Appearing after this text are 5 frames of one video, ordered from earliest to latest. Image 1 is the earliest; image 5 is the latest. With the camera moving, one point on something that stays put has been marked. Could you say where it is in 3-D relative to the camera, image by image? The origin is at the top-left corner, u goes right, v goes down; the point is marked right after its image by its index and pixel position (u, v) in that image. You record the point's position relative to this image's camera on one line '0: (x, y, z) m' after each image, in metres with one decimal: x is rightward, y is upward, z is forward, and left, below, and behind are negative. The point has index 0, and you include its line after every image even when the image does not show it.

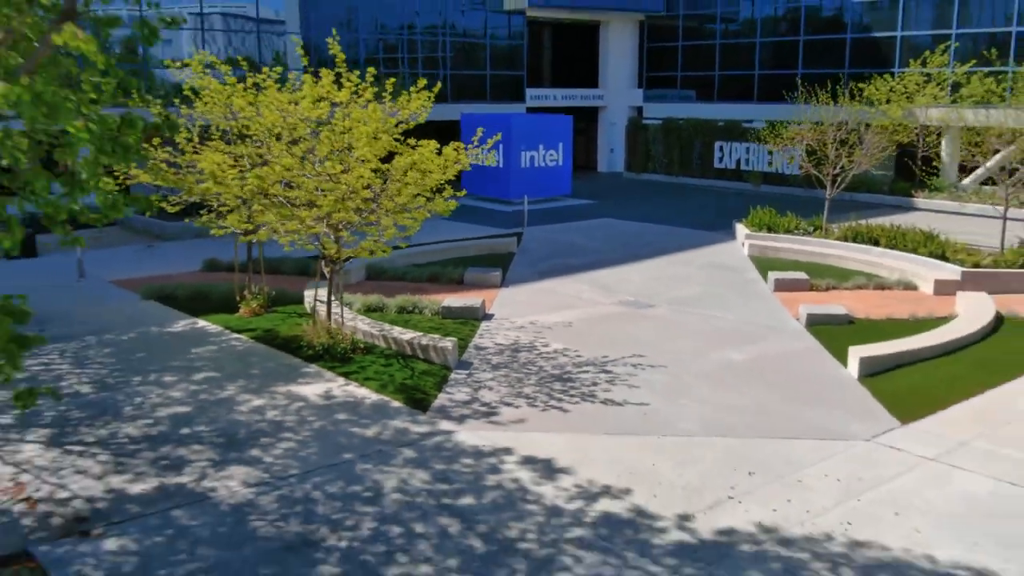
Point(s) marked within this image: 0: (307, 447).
0: (-1.4, -1.1, +7.1) m
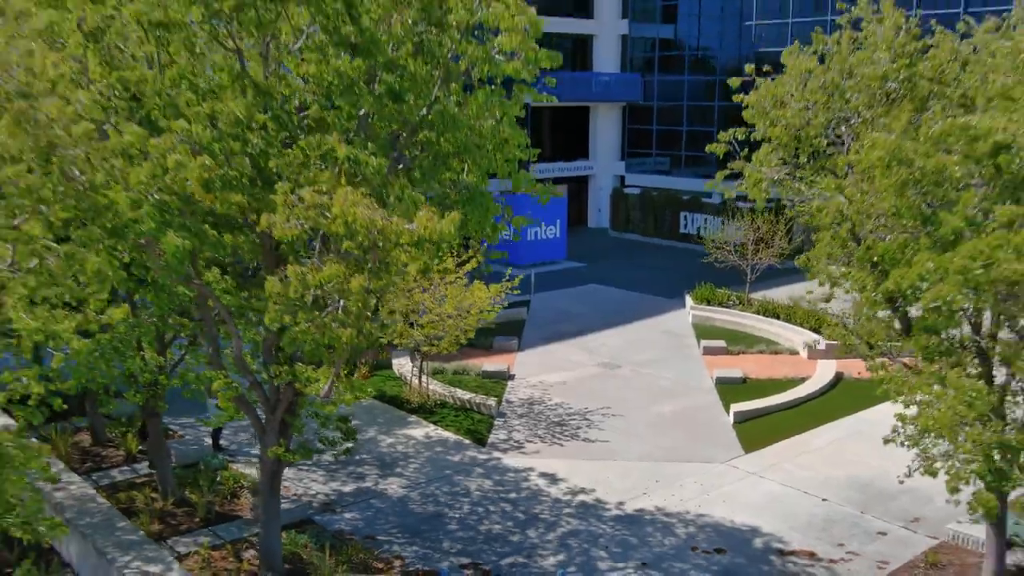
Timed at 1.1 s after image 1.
0: (-1.1, -2.3, +13.3) m
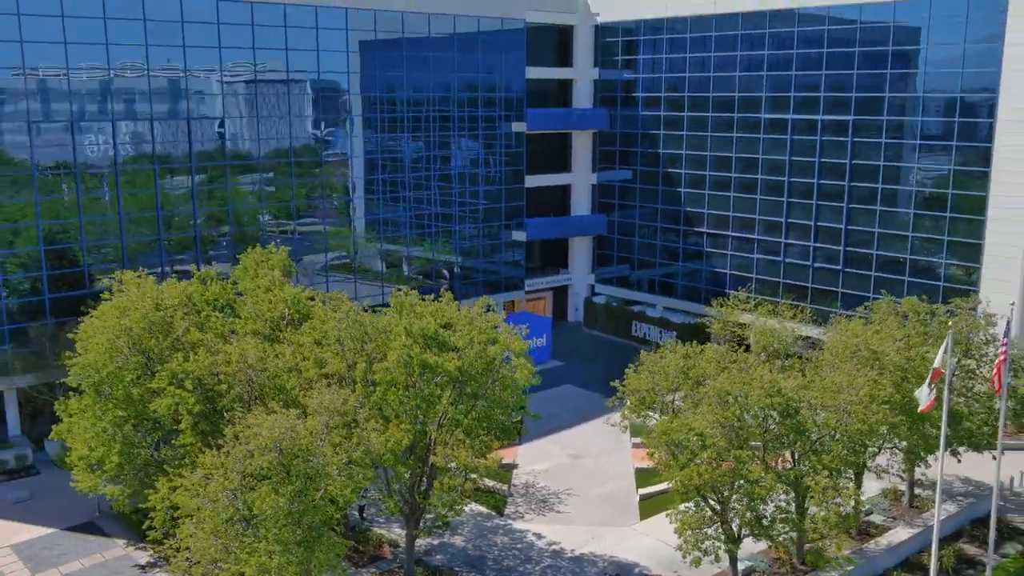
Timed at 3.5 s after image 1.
0: (-0.9, -5.9, +25.4) m
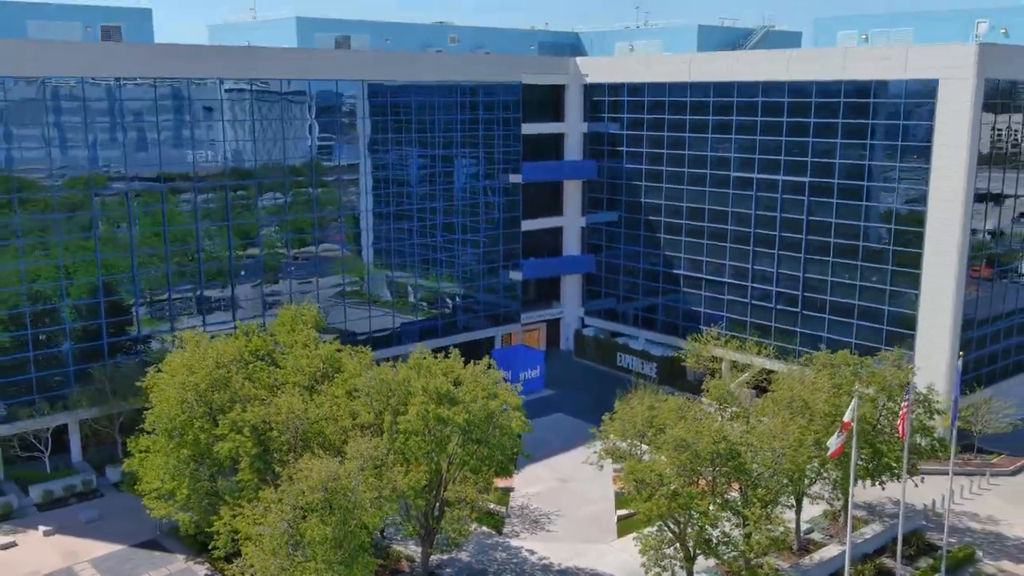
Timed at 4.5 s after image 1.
0: (-1.0, -7.5, +30.2) m
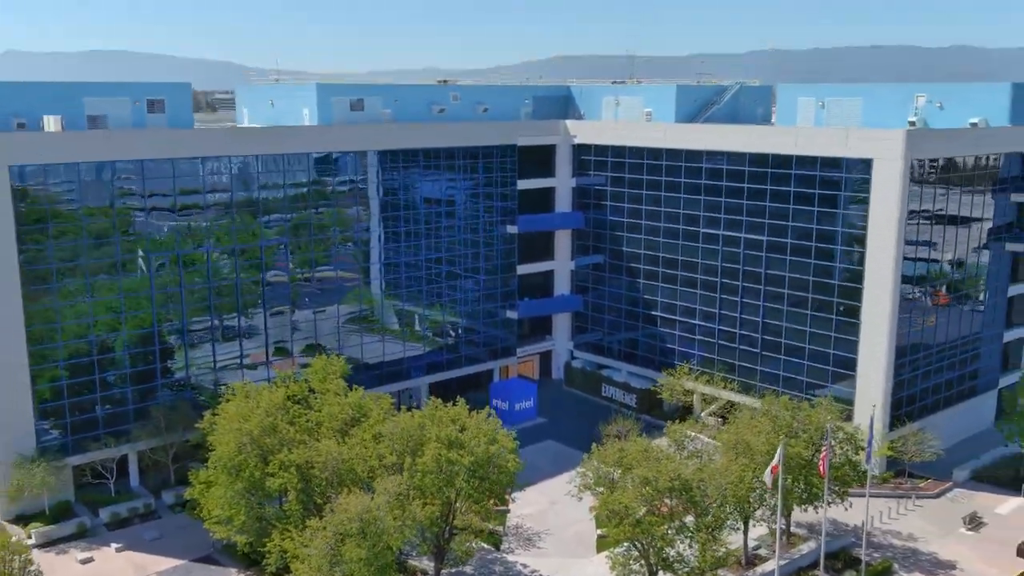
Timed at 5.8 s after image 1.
0: (-1.2, -9.5, +36.3) m
